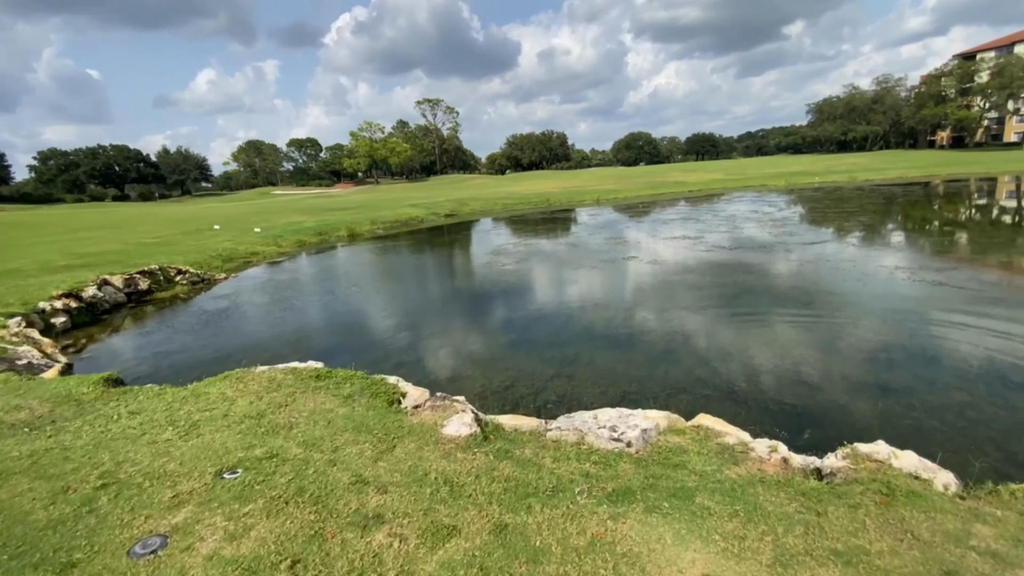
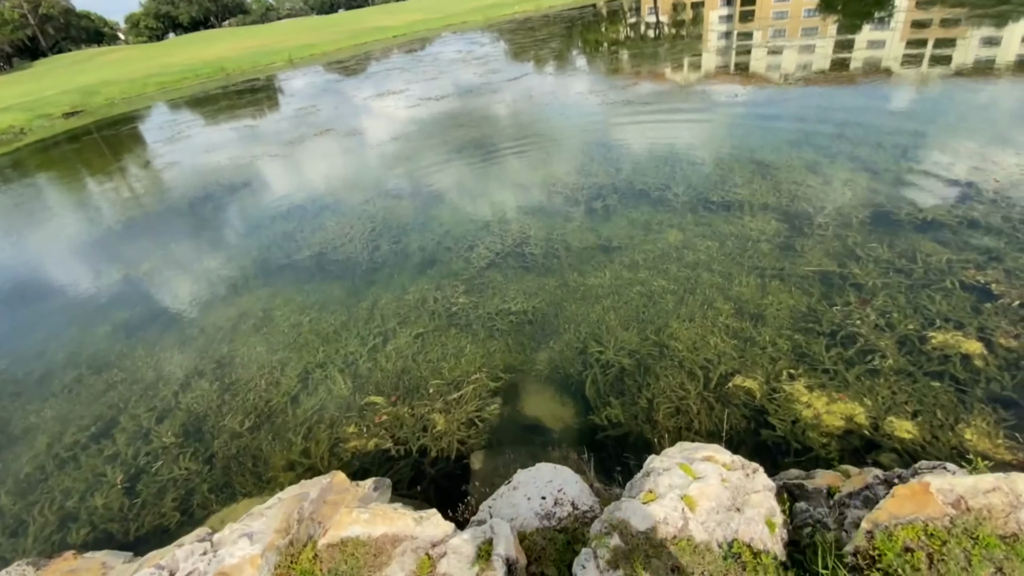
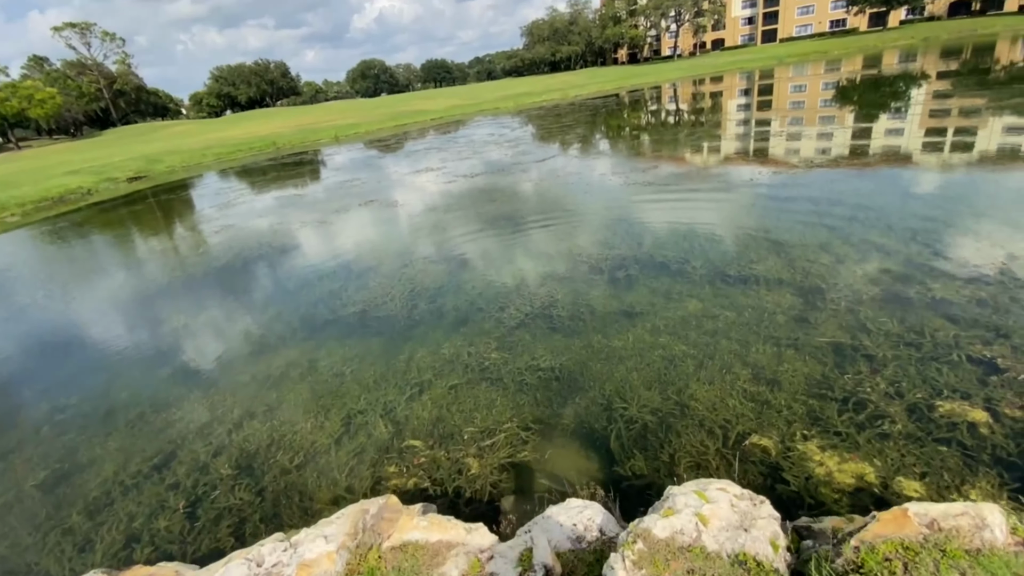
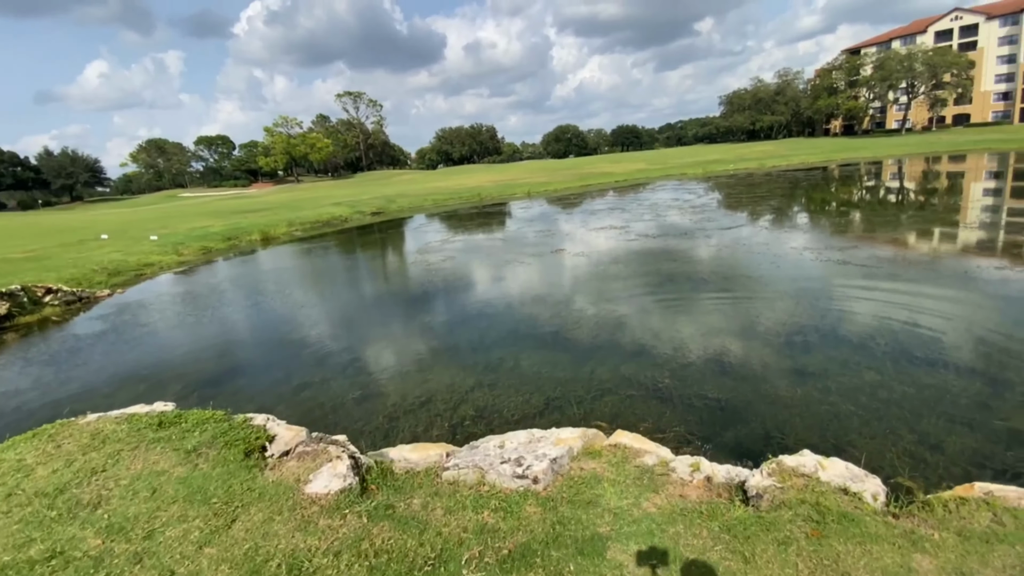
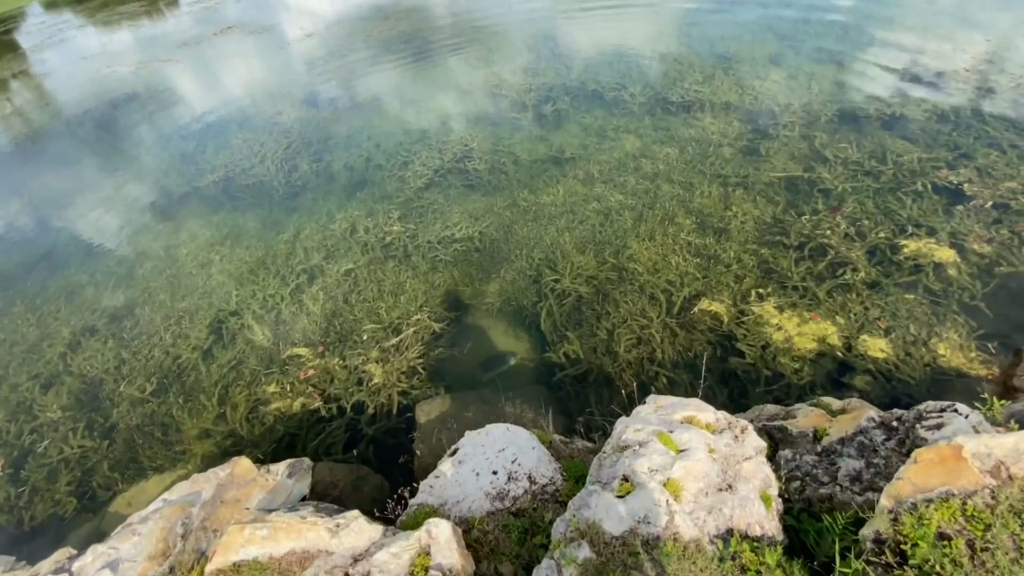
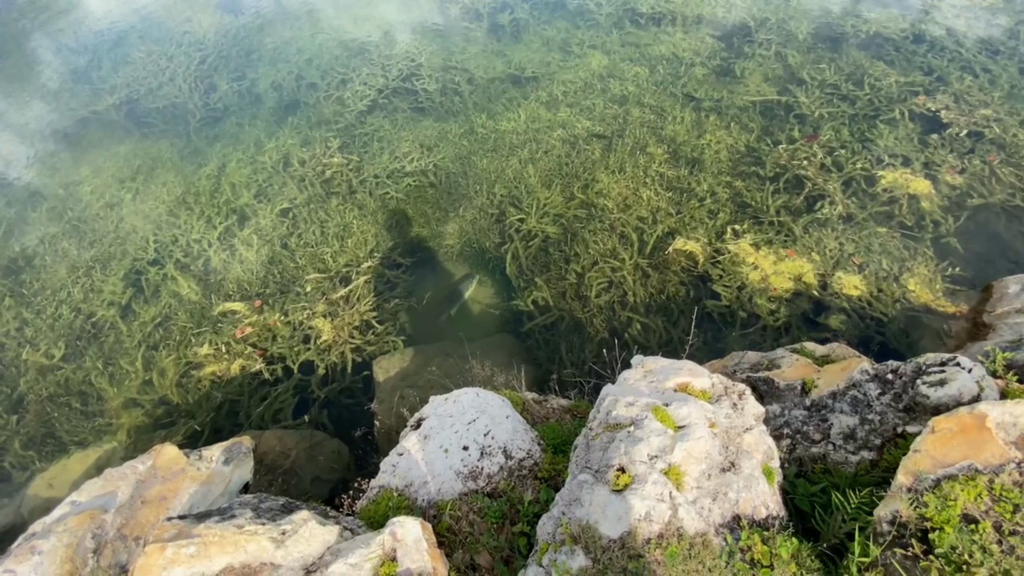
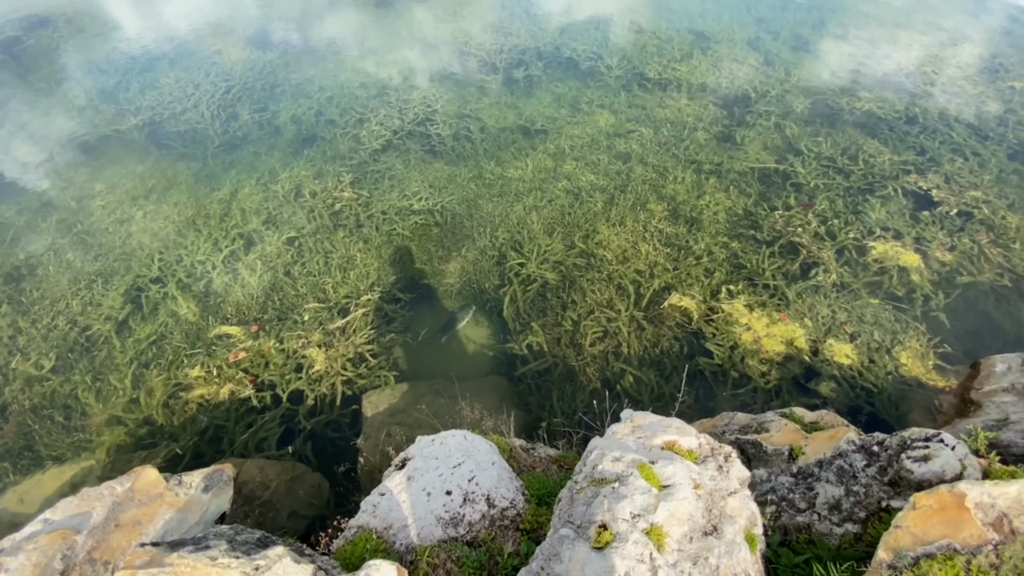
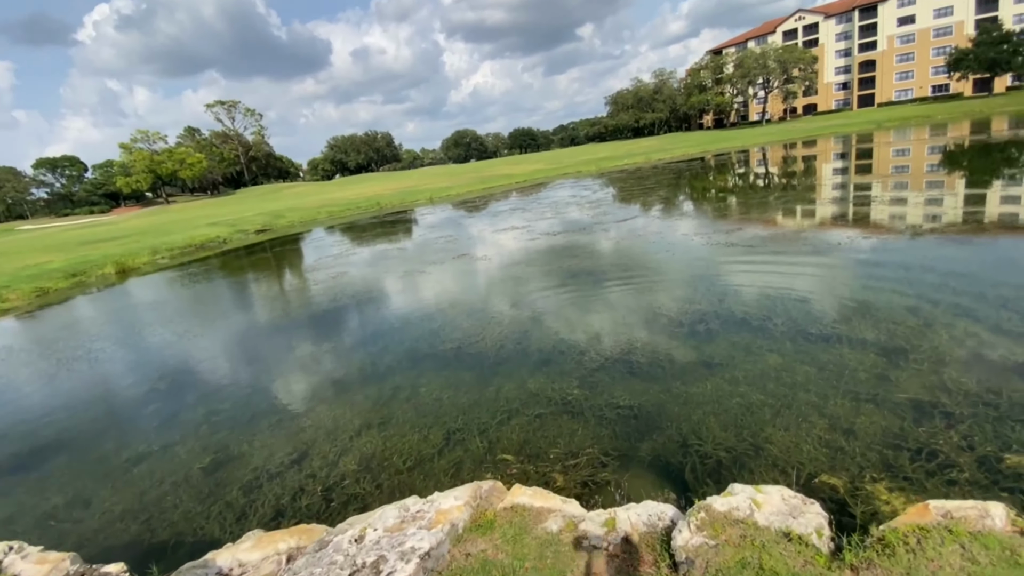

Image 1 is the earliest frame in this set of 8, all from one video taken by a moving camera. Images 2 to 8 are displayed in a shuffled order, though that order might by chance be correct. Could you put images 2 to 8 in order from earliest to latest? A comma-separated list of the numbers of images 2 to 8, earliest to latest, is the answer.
4, 8, 3, 2, 5, 6, 7
